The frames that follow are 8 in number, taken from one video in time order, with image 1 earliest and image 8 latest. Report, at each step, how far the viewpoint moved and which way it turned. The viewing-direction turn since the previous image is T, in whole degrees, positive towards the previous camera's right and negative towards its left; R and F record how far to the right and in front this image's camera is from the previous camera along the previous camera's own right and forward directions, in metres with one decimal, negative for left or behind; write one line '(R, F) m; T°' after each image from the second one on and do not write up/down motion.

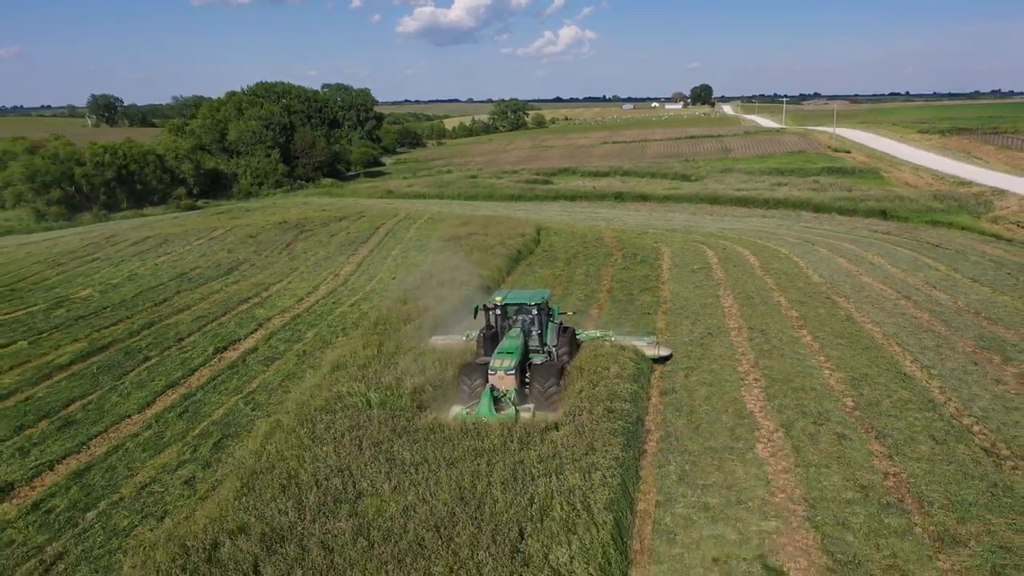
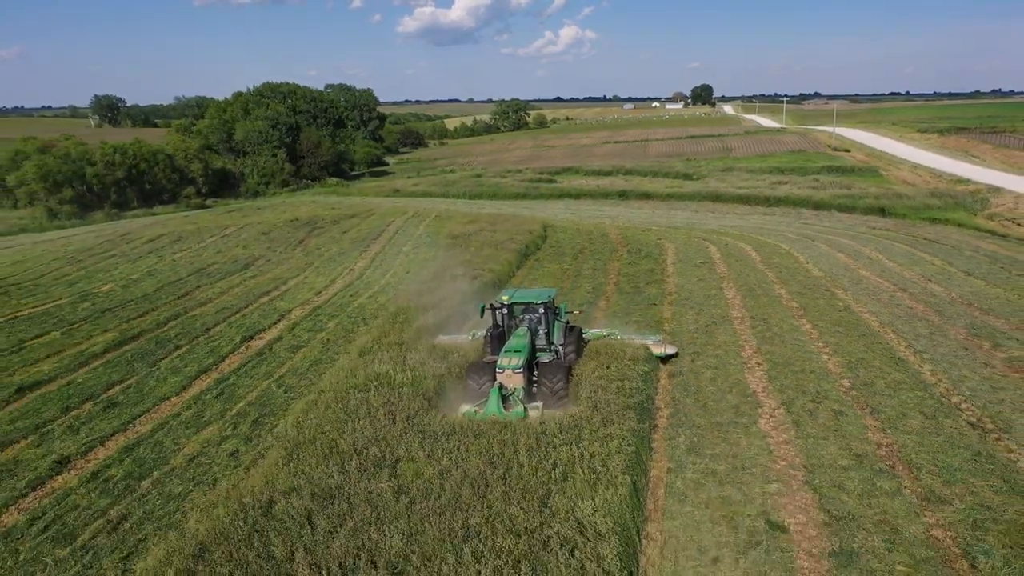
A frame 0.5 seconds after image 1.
(-0.3, -0.7) m; 0°
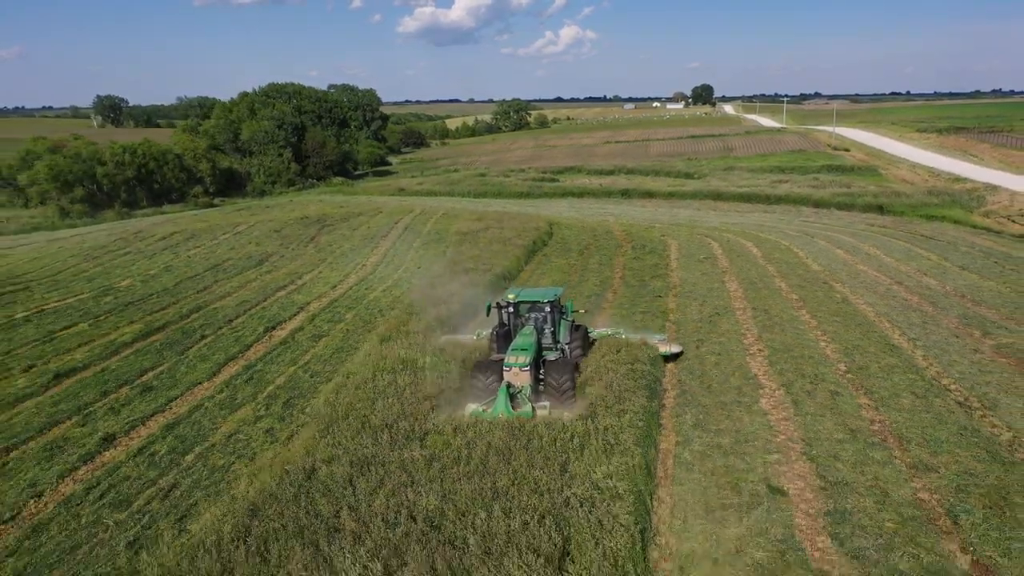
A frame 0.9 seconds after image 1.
(-0.3, -0.7) m; 0°
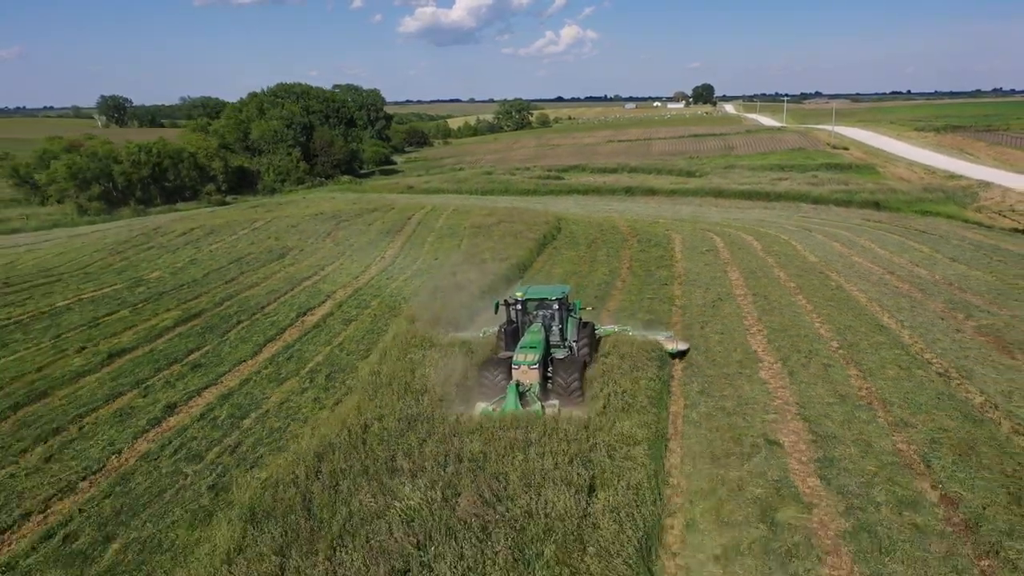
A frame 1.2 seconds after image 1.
(-0.5, -1.1) m; 0°
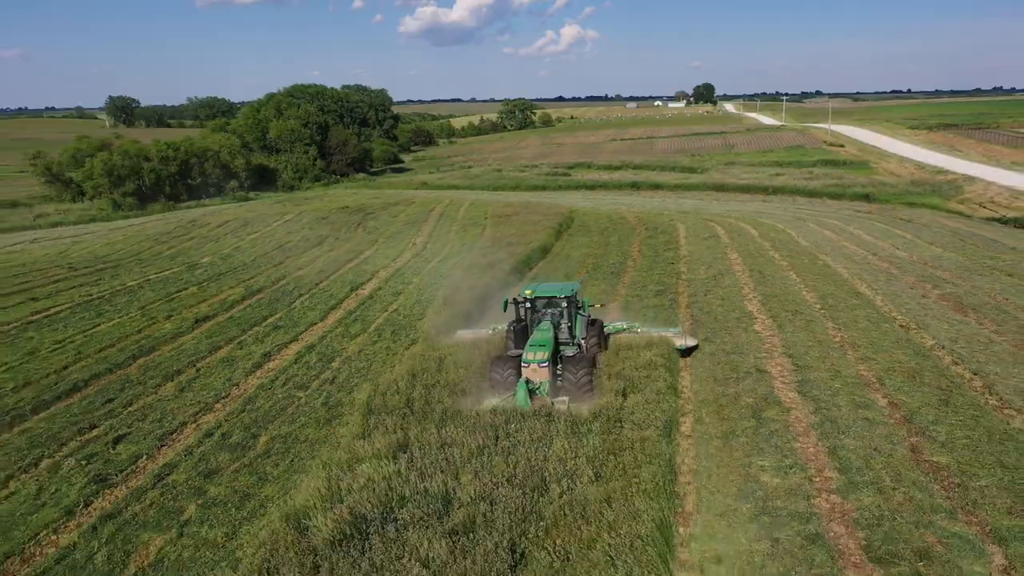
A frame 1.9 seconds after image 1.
(-0.9, -2.4) m; 0°
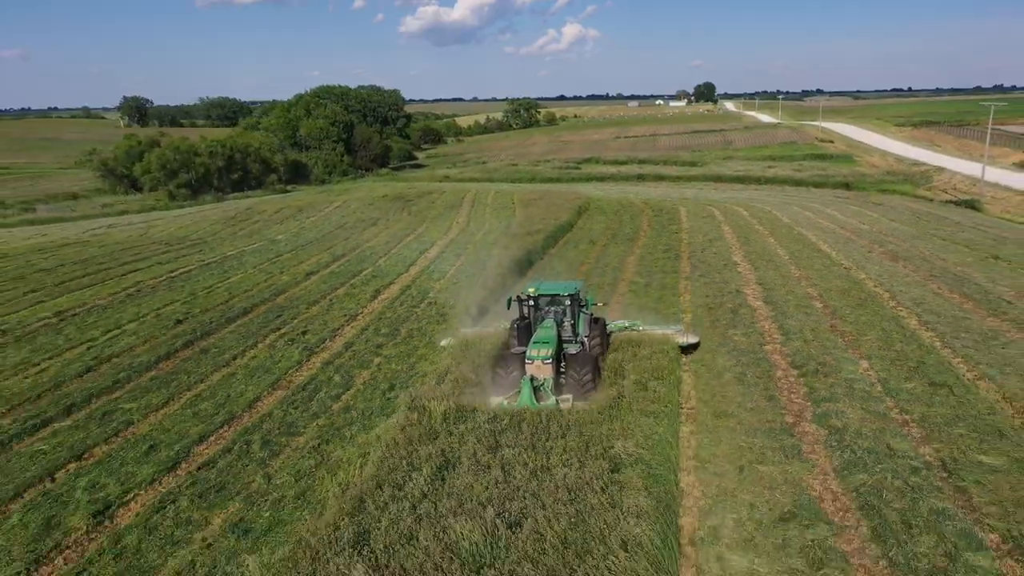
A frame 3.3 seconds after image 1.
(-1.5, -5.0) m; 0°
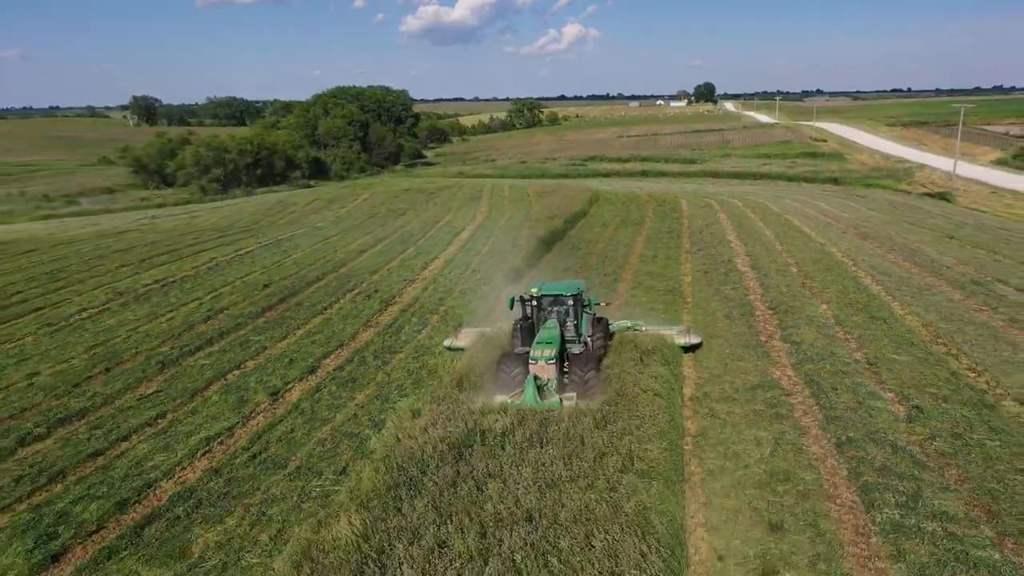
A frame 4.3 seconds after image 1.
(-1.1, -3.5) m; 0°
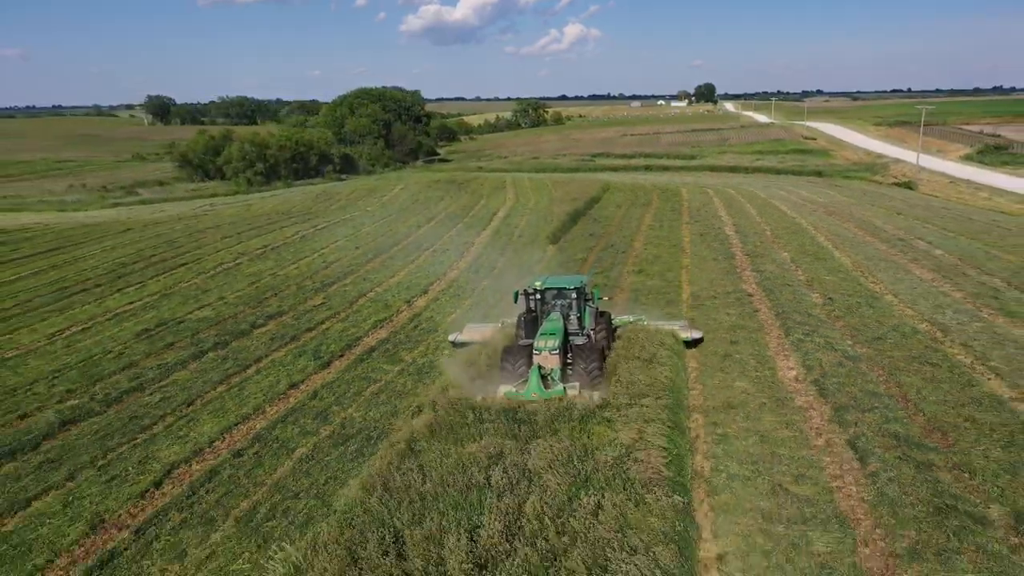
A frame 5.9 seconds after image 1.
(-1.7, -5.7) m; 0°
